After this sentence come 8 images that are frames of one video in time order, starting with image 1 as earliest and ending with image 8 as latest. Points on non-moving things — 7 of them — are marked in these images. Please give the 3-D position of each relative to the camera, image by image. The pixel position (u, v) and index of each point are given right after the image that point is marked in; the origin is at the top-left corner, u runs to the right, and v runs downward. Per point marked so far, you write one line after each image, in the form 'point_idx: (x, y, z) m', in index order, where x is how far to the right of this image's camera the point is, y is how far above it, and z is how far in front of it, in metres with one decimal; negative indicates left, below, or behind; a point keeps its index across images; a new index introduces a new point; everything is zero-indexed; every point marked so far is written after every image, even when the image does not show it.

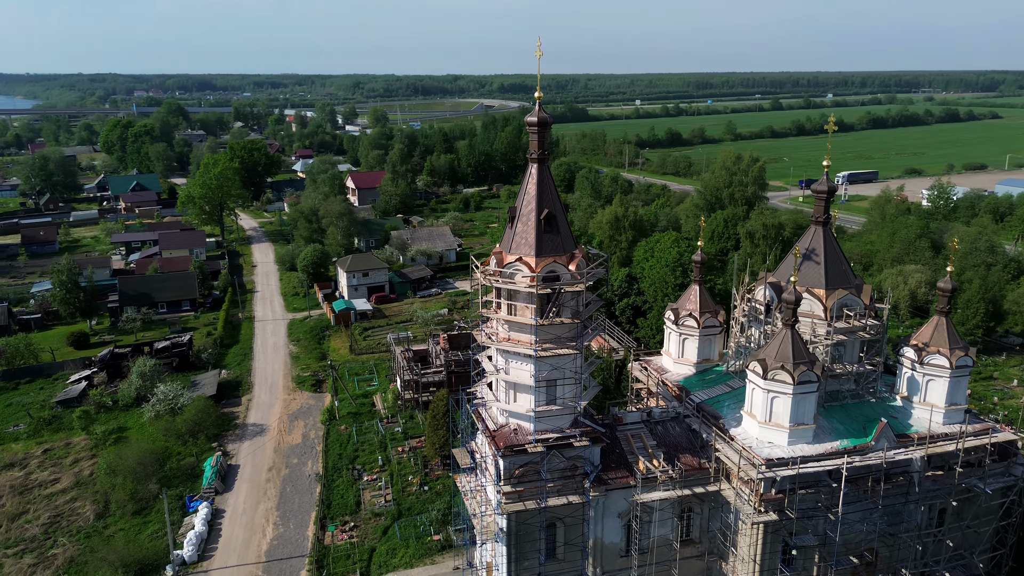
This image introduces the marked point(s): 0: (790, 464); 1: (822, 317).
0: (+6.5, -4.1, +17.1) m
1: (+7.9, -0.8, +19.0) m
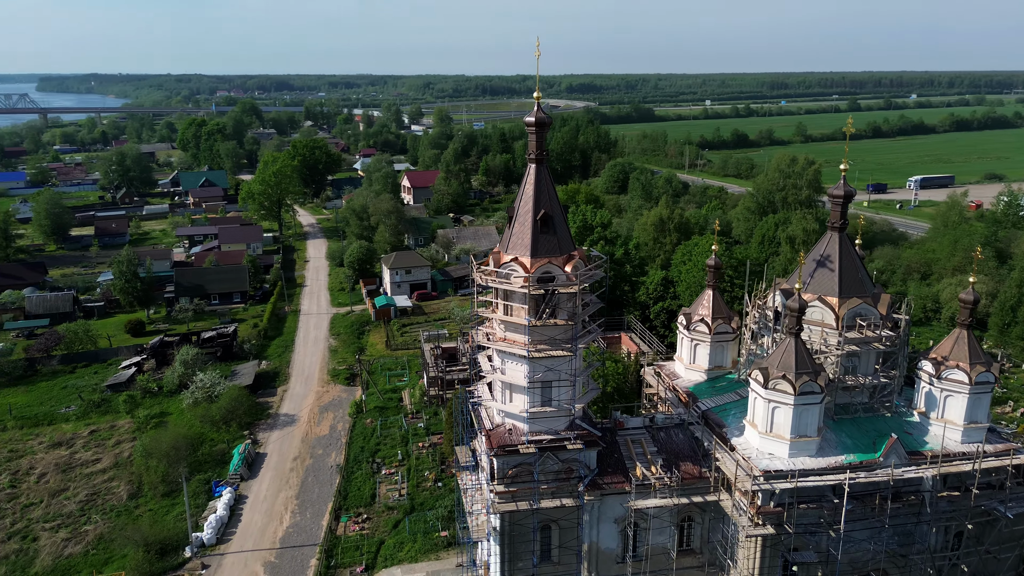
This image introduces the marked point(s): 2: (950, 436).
0: (+6.2, -4.3, +16.5) m
1: (+7.9, -1.0, +18.3) m
2: (+10.5, -3.6, +17.6) m
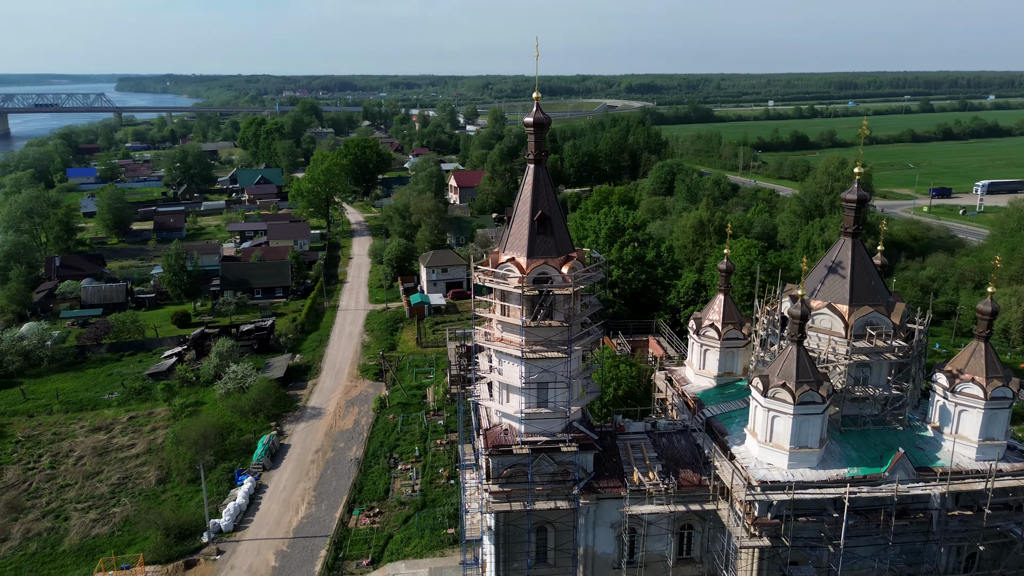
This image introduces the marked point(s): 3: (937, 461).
0: (+6.0, -4.4, +16.1) m
1: (+7.9, -1.1, +17.7) m
2: (+10.4, -3.8, +16.9) m
3: (+9.7, -4.0, +16.8) m
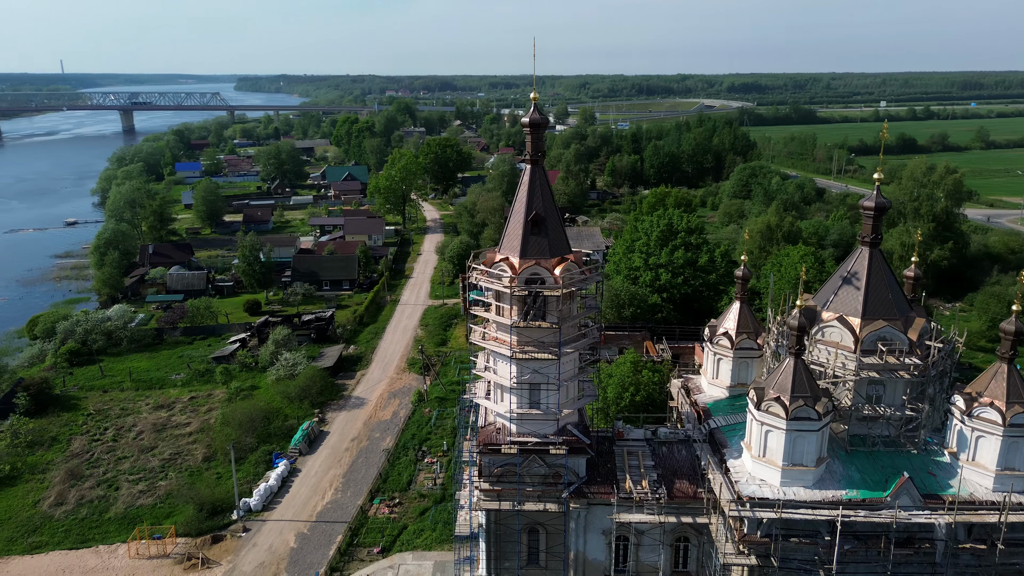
0: (+5.5, -4.6, +15.4) m
1: (+7.7, -1.4, +16.7) m
2: (+10.0, -4.1, +15.6) m
3: (+9.3, -4.3, +15.6) m
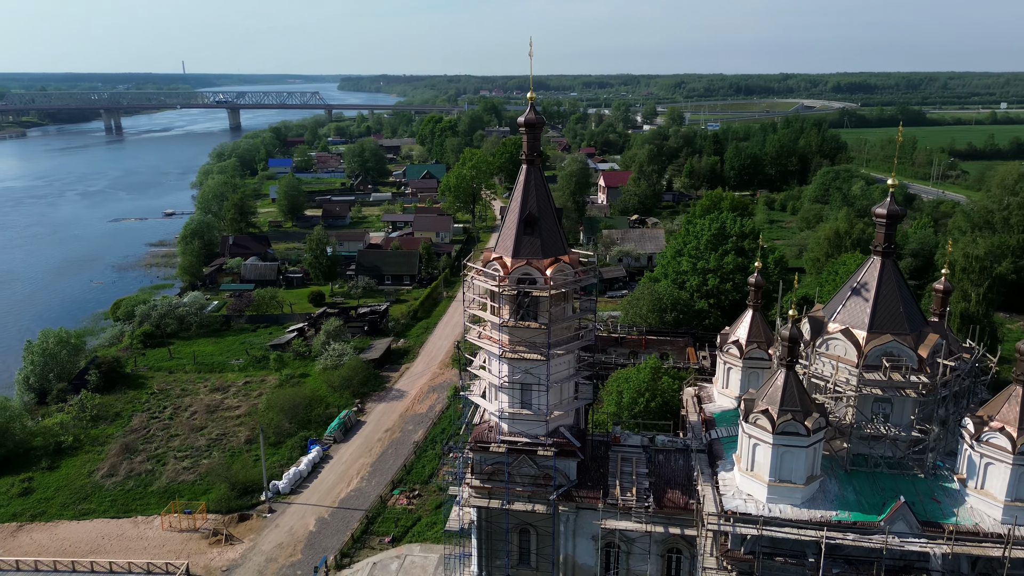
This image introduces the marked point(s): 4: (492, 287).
0: (+4.9, -4.8, +14.8) m
1: (+7.4, -1.6, +15.9) m
2: (+9.4, -4.4, +14.5) m
3: (+8.8, -4.6, +14.6) m
4: (-0.4, 0.0, +16.9) m
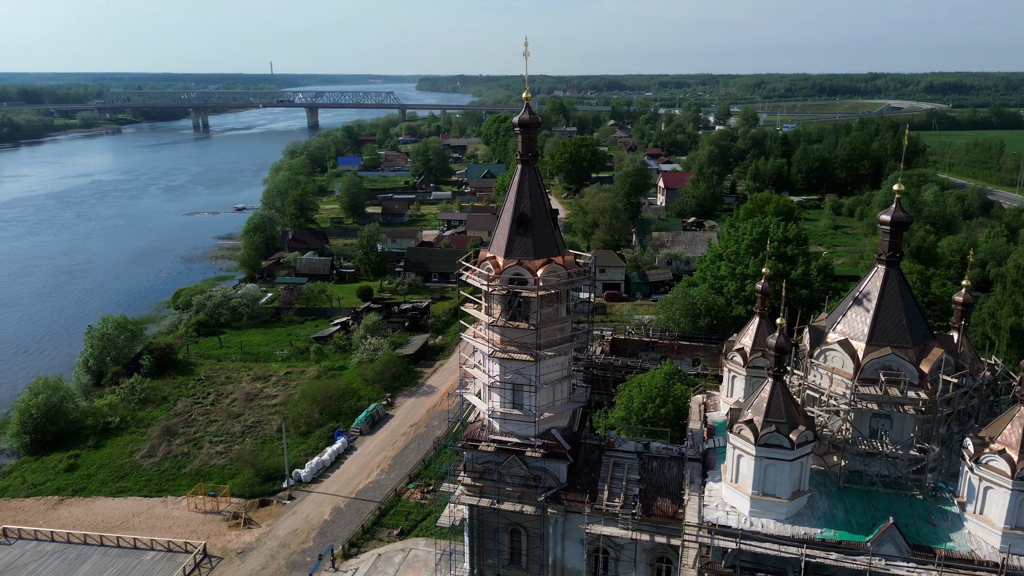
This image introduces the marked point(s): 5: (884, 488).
0: (+4.4, -4.9, +14.4) m
1: (+7.0, -1.8, +15.2) m
2: (+8.8, -4.7, +13.7) m
3: (+8.2, -4.8, +13.8) m
4: (-0.6, 0.0, +16.9) m
5: (+7.6, -4.1, +15.0) m
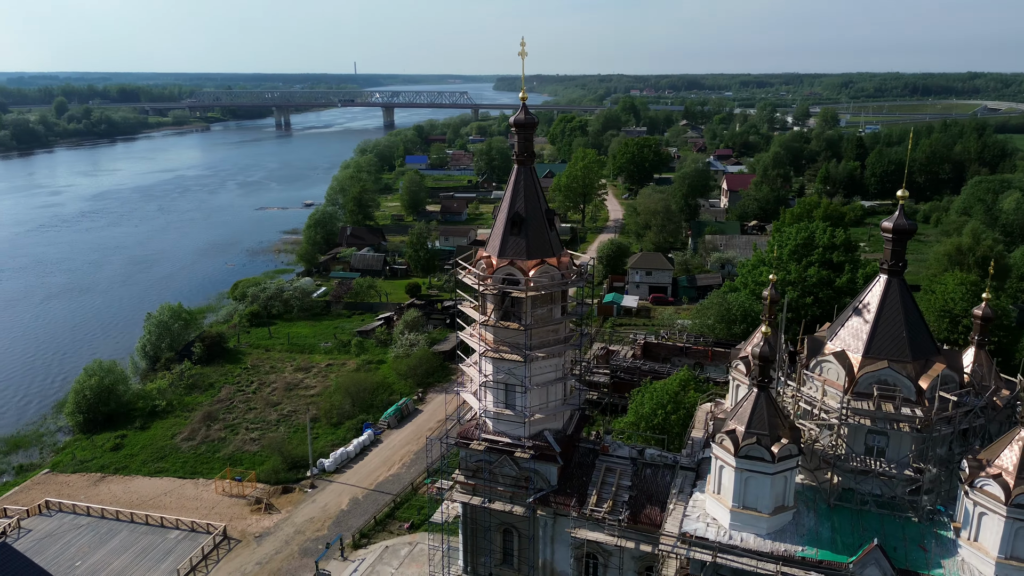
0: (+3.8, -5.0, +14.0) m
1: (+6.6, -2.0, +14.5) m
2: (+8.2, -4.9, +12.8) m
3: (+7.6, -5.0, +13.1) m
4: (-0.8, +0.1, +17.0) m
5: (+7.1, -4.3, +14.3) m
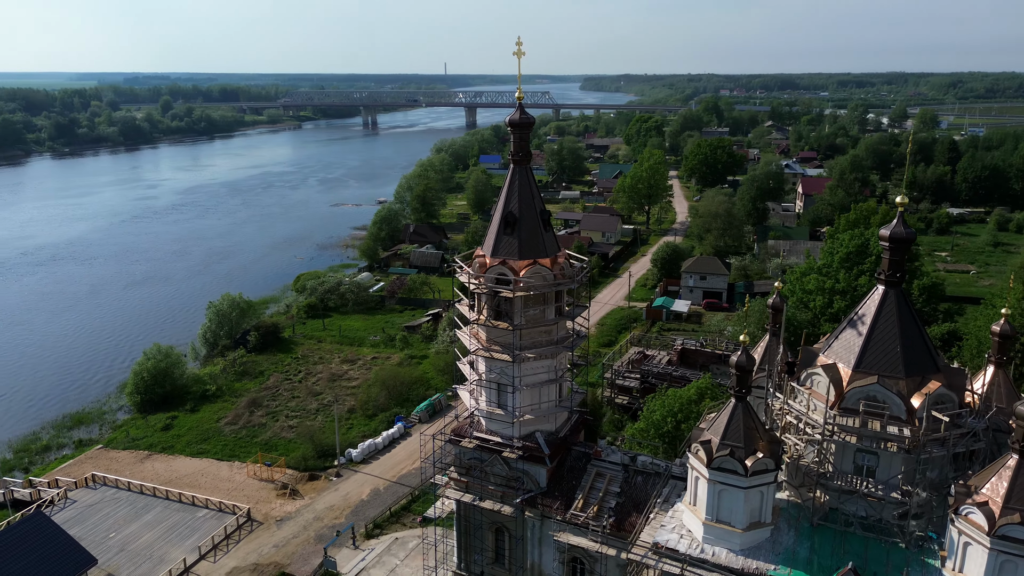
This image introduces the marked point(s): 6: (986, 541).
0: (+3.2, -5.1, +13.6) m
1: (+6.1, -2.2, +13.9) m
2: (+7.4, -5.1, +12.0) m
3: (+6.8, -5.2, +12.3) m
4: (-0.9, +0.1, +17.1) m
5: (+6.5, -4.5, +13.5) m
6: (+7.5, -4.0, +11.5) m
